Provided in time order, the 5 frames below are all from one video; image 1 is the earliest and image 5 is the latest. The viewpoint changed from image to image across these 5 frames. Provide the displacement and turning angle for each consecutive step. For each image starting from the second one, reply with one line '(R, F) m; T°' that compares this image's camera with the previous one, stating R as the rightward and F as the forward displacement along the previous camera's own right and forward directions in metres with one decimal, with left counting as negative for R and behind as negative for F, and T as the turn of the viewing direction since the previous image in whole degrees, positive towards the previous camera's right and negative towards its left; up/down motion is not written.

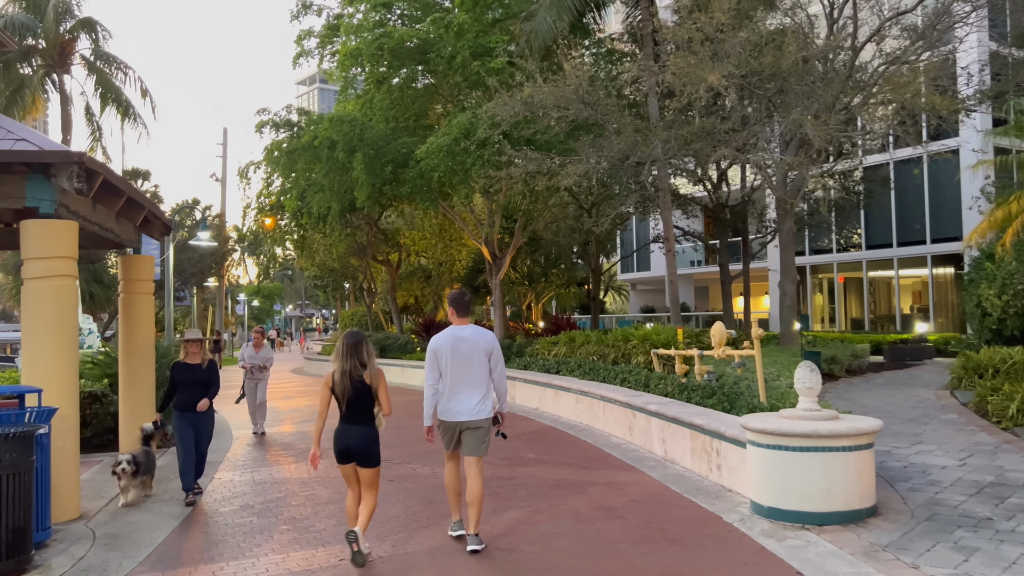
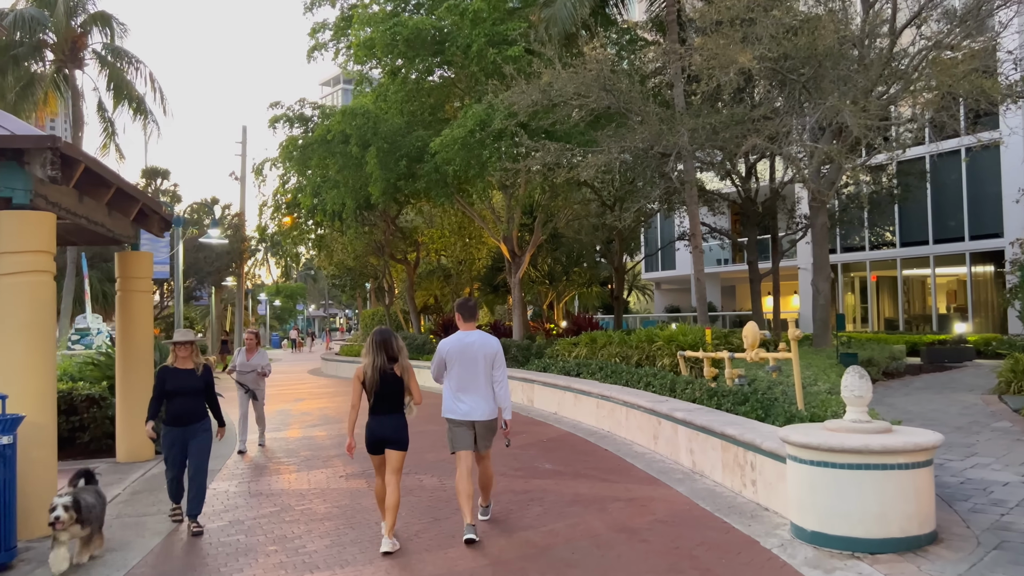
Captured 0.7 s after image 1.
(+0.1, +0.7) m; -2°
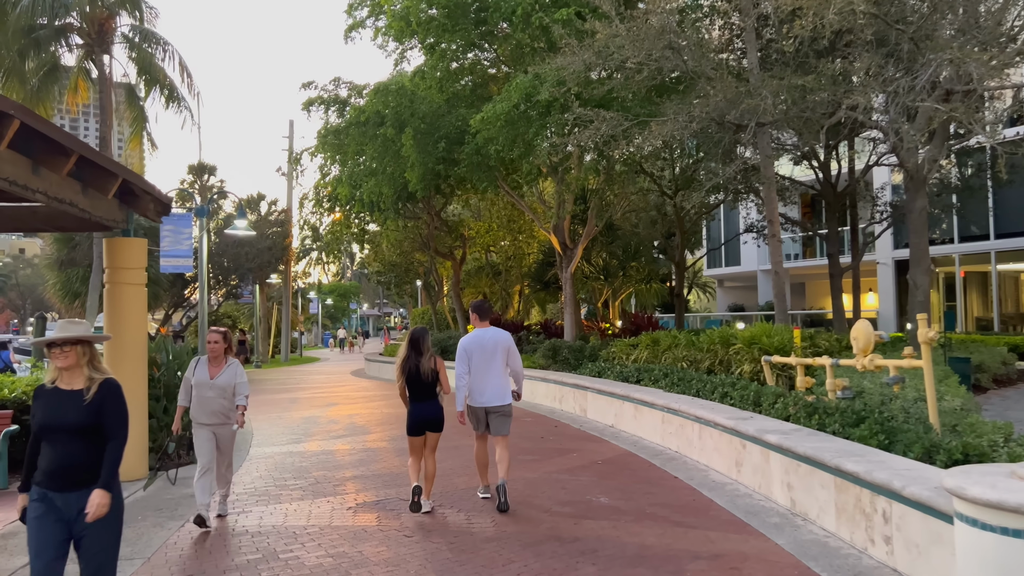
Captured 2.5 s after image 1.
(+0.1, +1.7) m; -4°
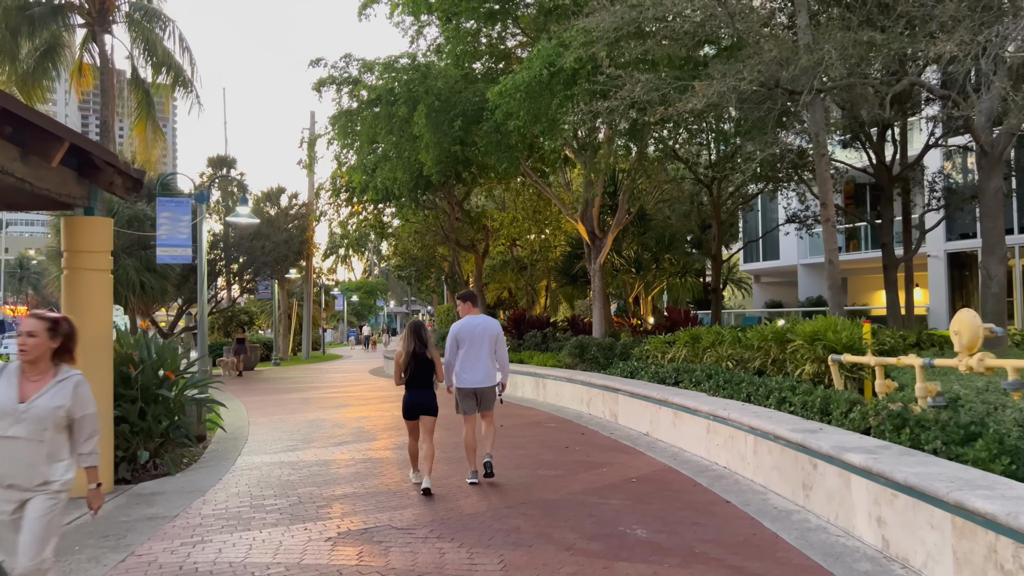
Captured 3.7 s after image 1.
(+0.1, +1.3) m; -2°
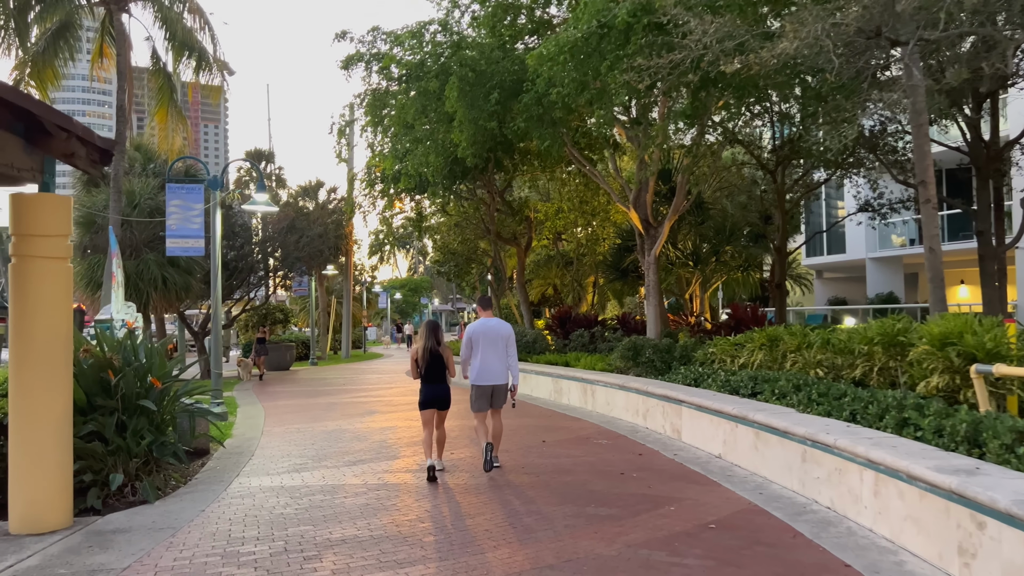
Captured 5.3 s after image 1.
(0.0, +1.6) m; -3°
